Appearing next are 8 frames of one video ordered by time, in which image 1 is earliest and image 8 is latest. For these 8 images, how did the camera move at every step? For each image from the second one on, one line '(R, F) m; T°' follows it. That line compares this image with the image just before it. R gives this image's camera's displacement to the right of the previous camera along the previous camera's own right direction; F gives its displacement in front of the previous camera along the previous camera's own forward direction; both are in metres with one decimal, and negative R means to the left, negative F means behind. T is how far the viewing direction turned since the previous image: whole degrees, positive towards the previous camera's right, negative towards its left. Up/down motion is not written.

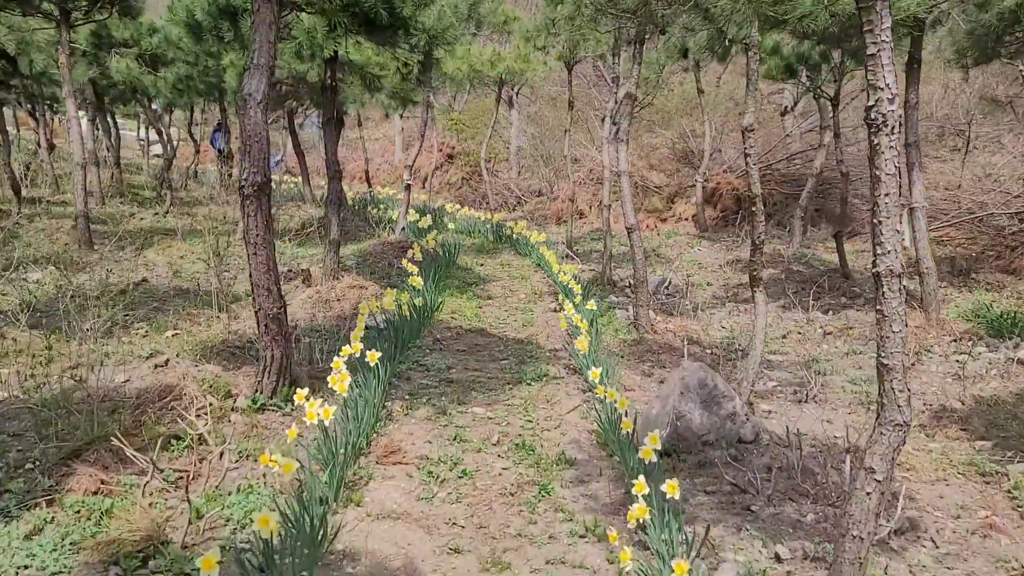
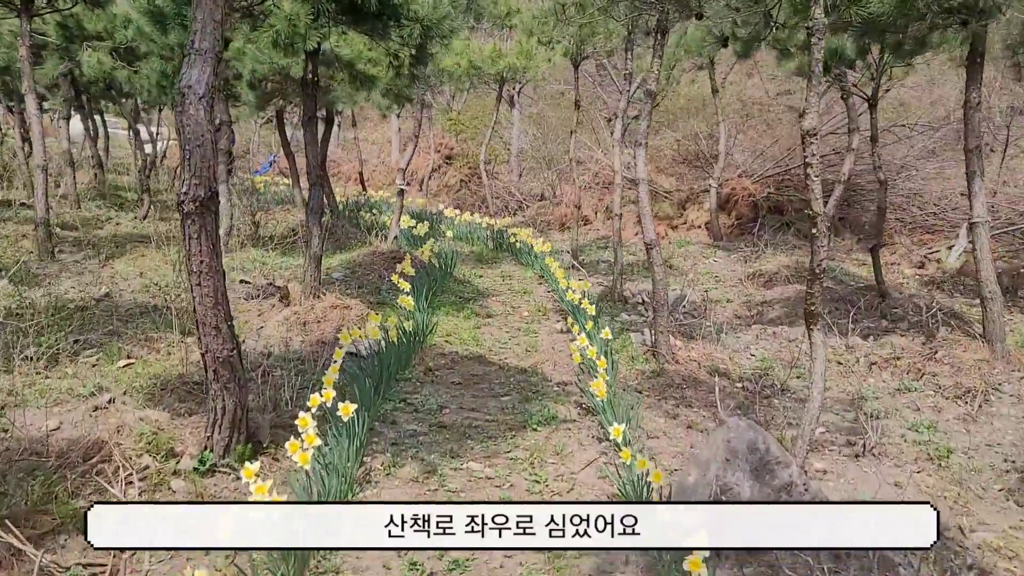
(0.0, +0.6) m; 0°
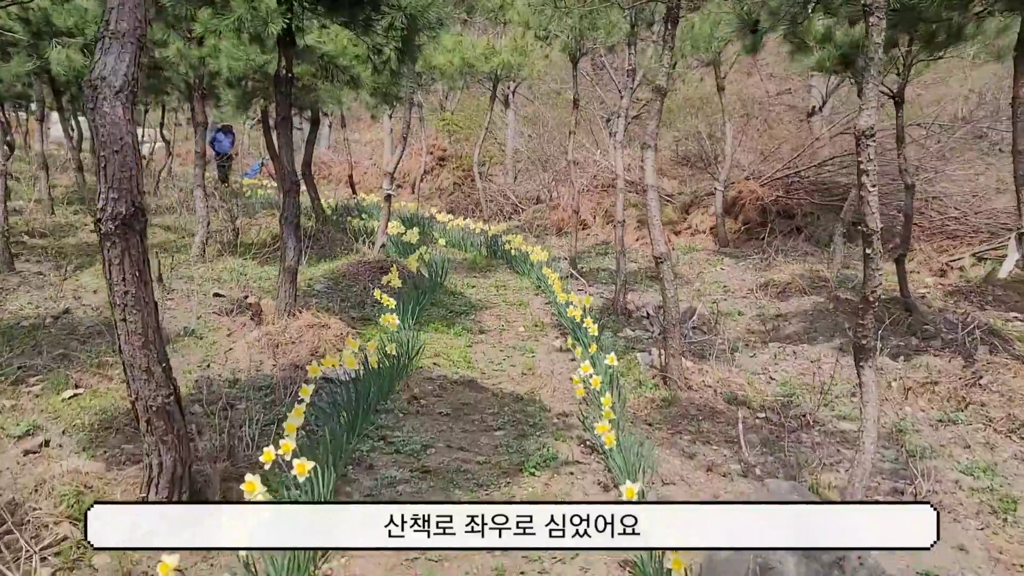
(0.0, +0.5) m; 0°
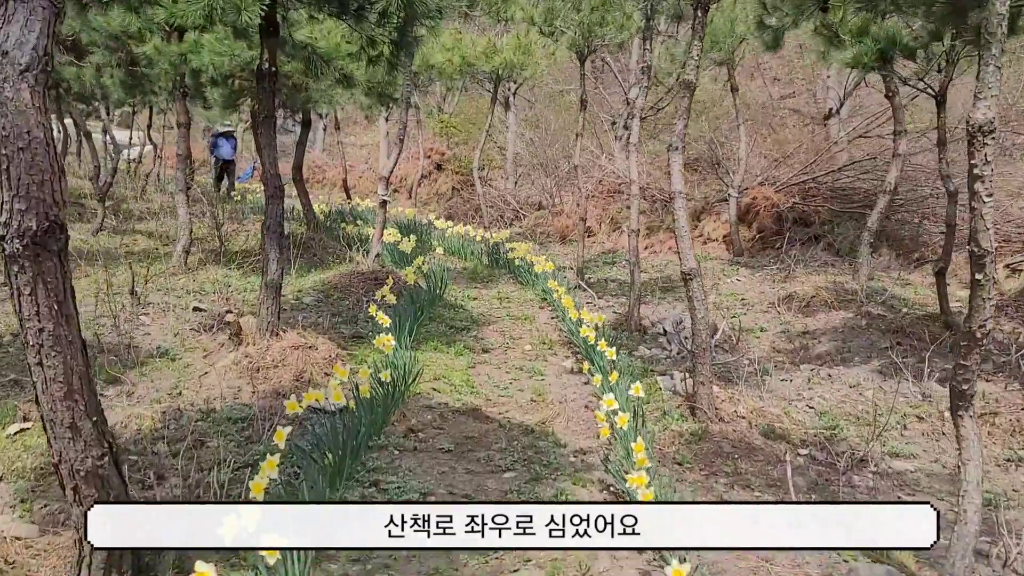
(-0.1, +0.5) m; 0°
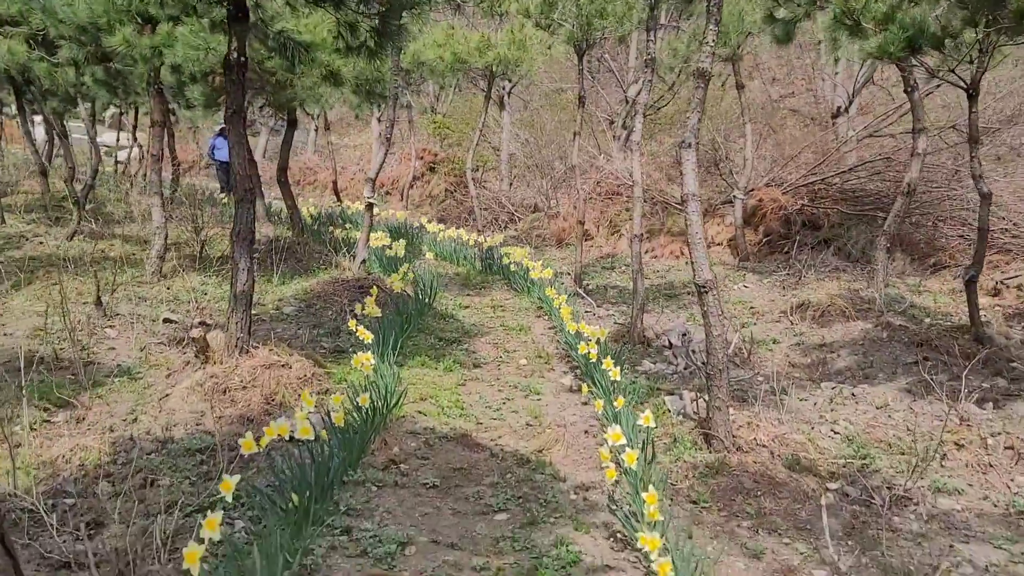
(0.0, +0.4) m; 0°
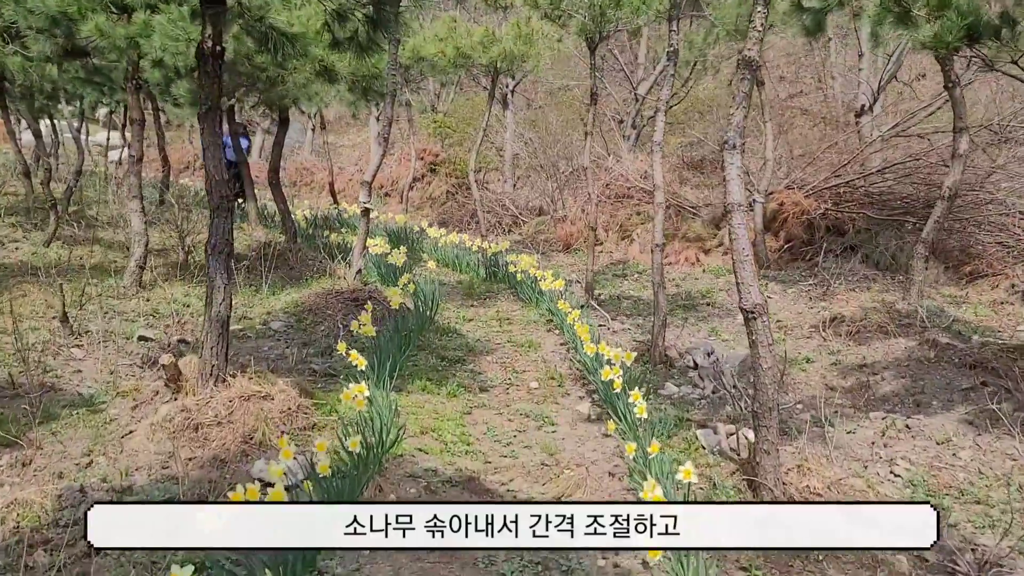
(-0.1, +0.5) m; 0°
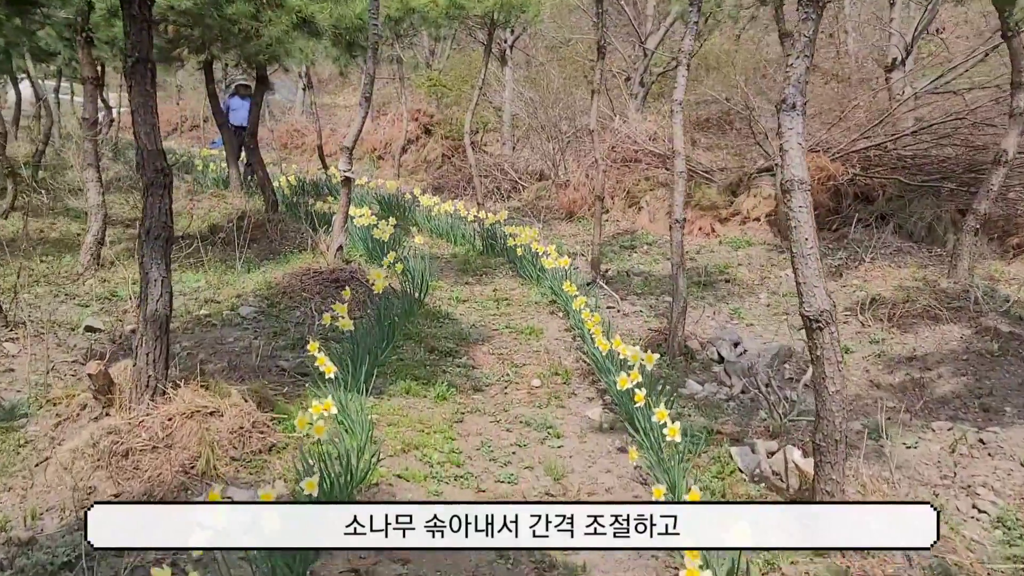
(0.0, +0.6) m; 0°
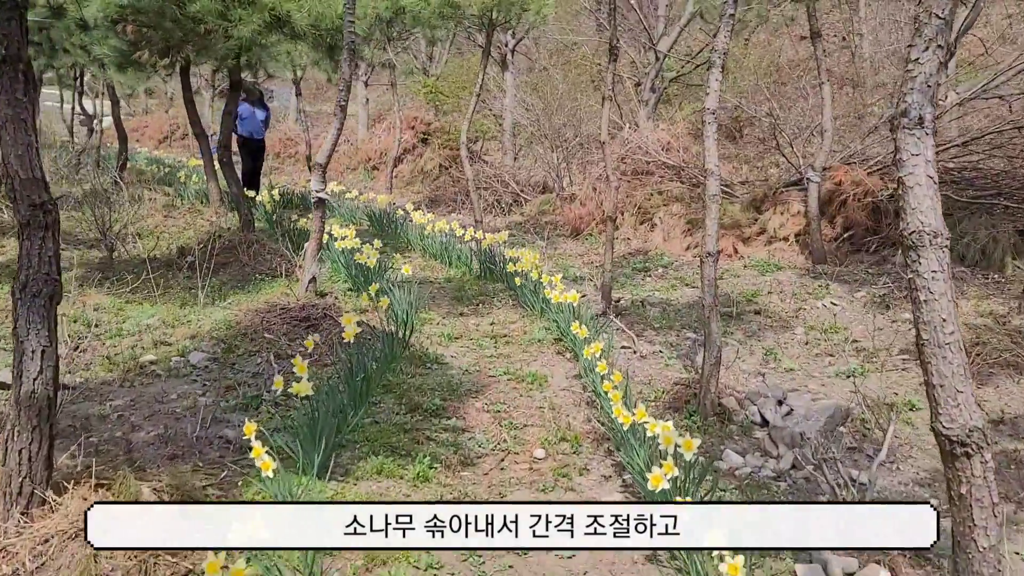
(0.0, +0.7) m; 0°
